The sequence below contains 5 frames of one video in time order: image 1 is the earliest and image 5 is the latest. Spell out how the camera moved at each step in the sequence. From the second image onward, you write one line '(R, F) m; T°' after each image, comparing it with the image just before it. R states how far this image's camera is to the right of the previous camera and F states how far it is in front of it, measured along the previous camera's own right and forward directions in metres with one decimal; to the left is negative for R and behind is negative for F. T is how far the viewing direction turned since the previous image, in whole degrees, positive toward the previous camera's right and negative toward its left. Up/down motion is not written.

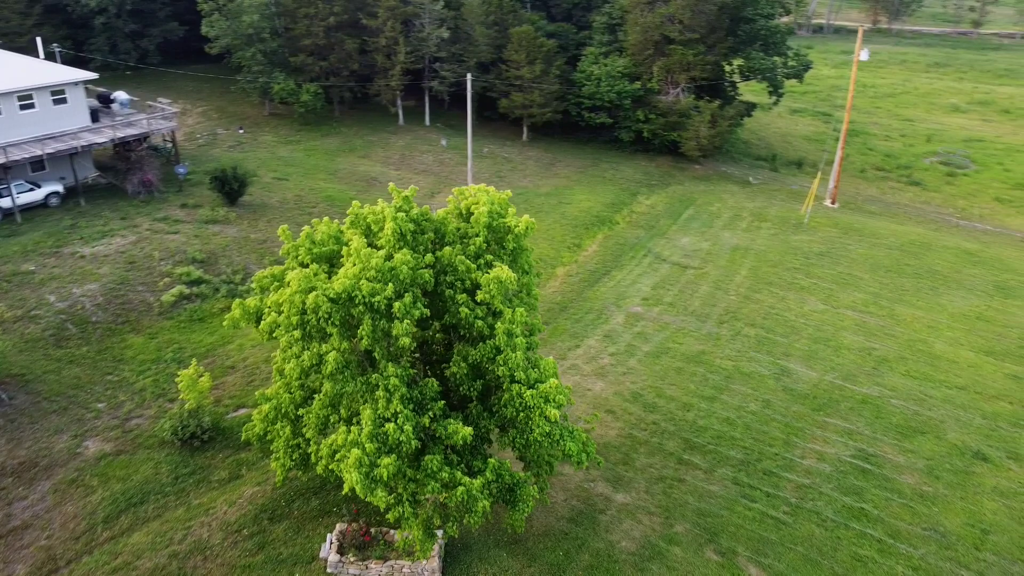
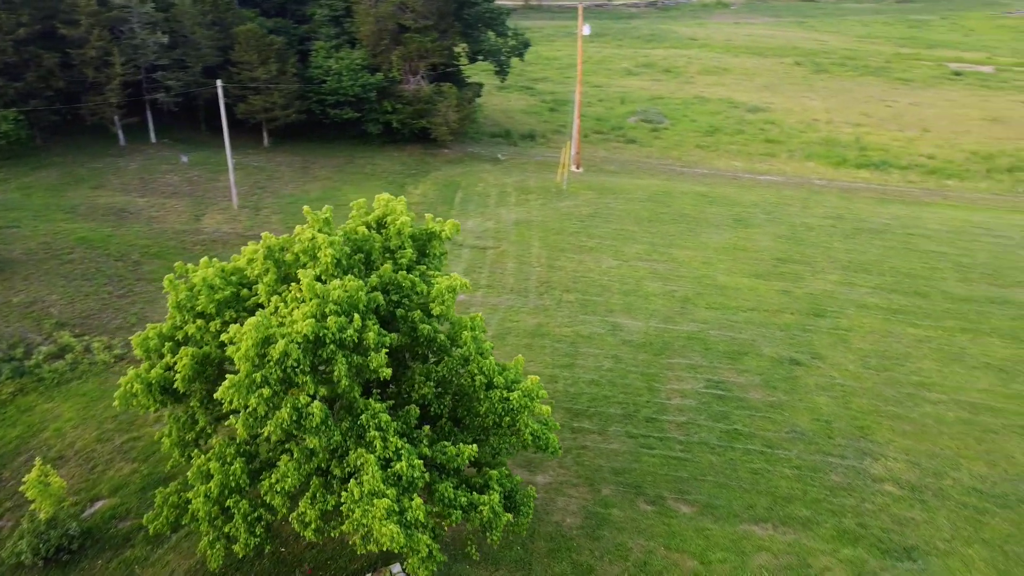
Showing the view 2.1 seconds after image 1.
(-2.7, +0.7) m; +22°
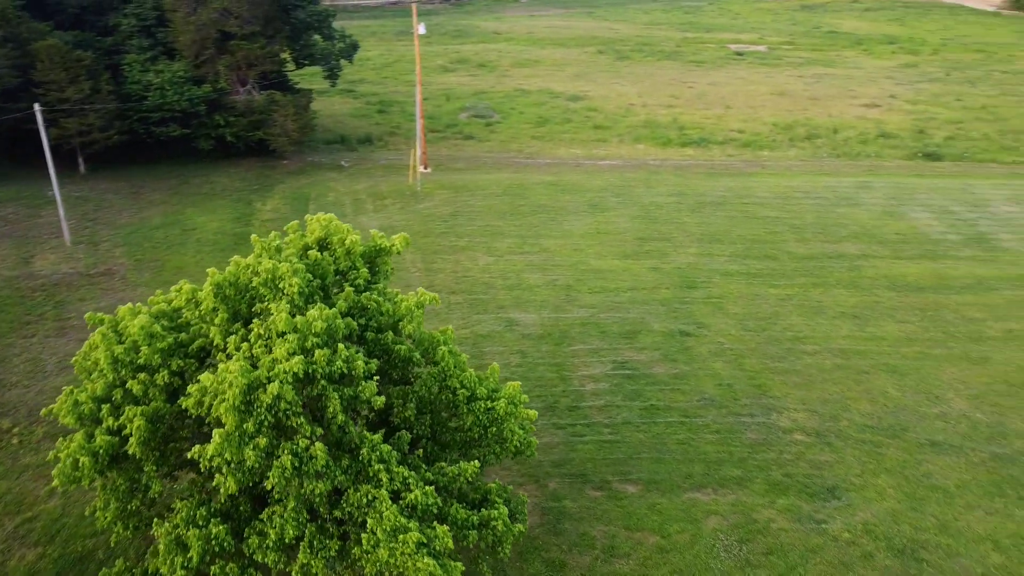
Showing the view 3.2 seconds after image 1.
(-1.6, +0.3) m; +13°
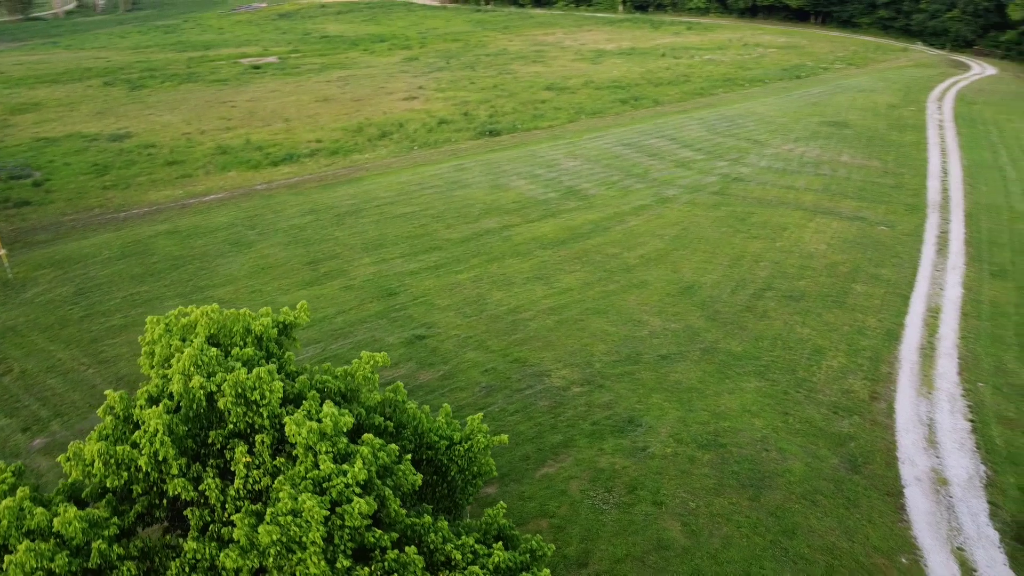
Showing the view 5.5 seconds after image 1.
(-3.6, +1.3) m; +33°
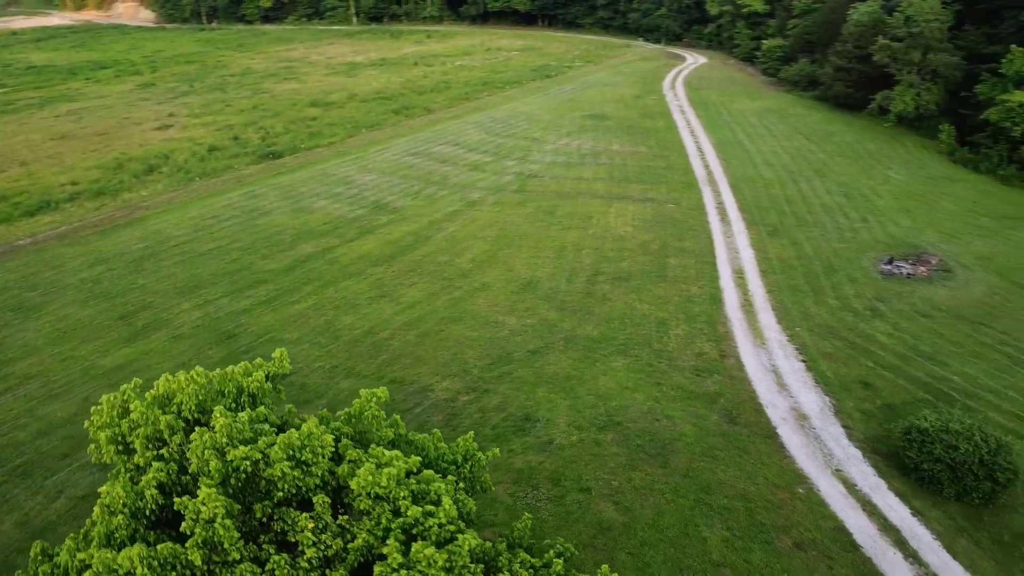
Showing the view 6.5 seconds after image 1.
(-2.1, +0.3) m; +17°
